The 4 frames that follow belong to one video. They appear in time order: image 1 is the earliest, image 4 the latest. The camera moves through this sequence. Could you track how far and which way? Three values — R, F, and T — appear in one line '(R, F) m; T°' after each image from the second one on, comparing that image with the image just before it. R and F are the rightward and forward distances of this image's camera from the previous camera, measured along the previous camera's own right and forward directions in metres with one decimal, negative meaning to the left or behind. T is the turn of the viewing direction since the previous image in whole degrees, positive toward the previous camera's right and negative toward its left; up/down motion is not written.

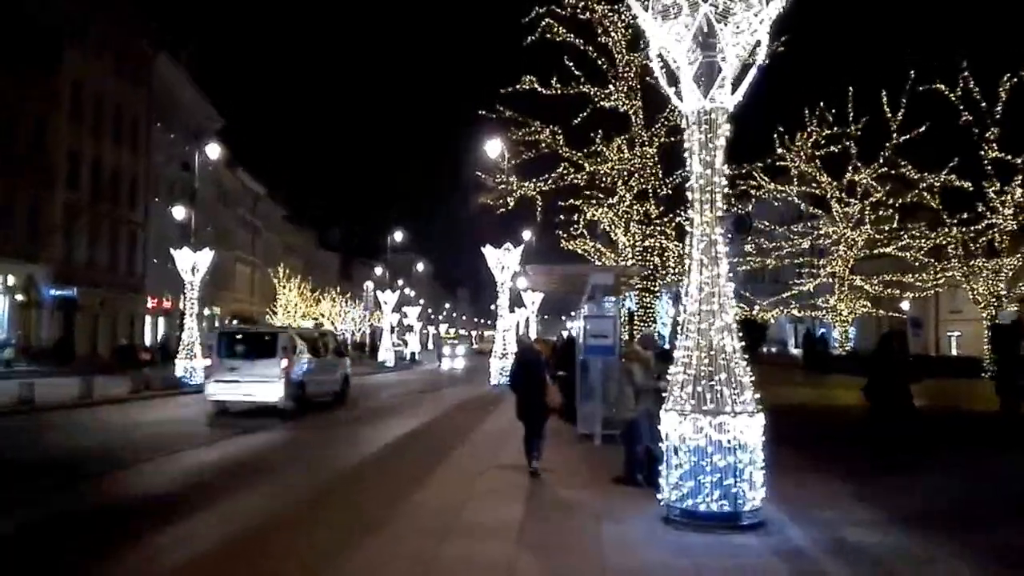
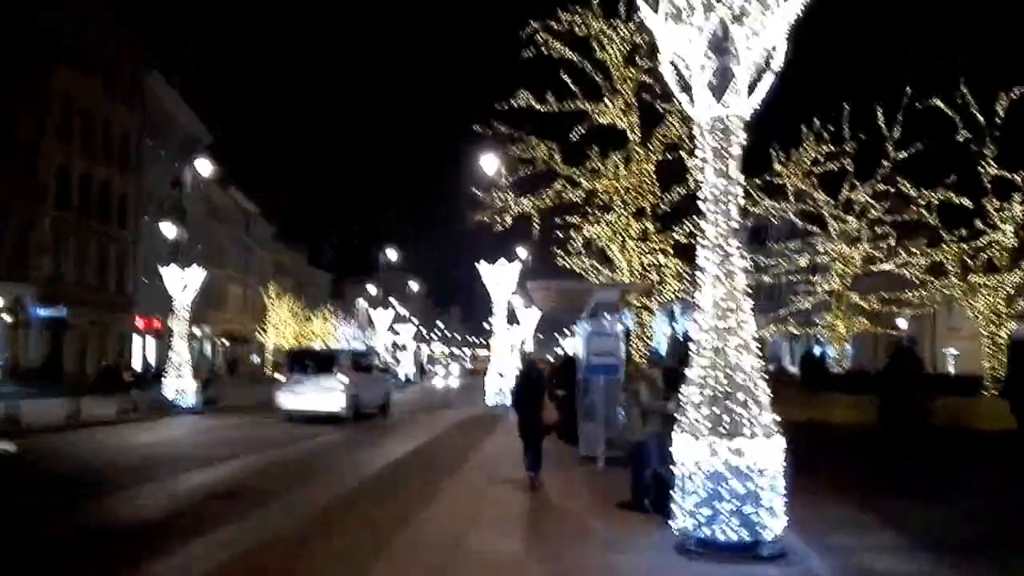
(-0.1, +0.5) m; 0°
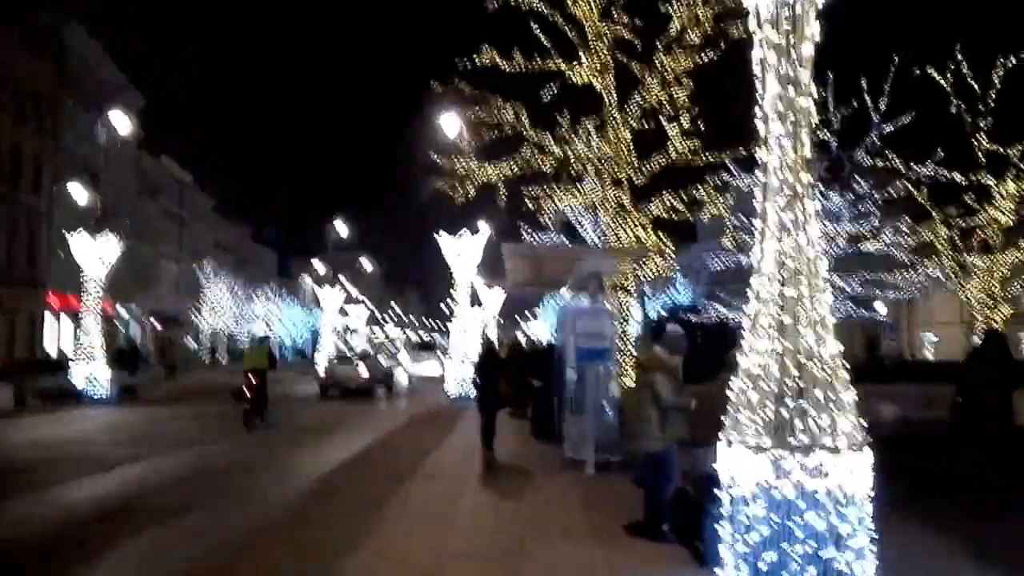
(-0.1, +2.9) m; +2°
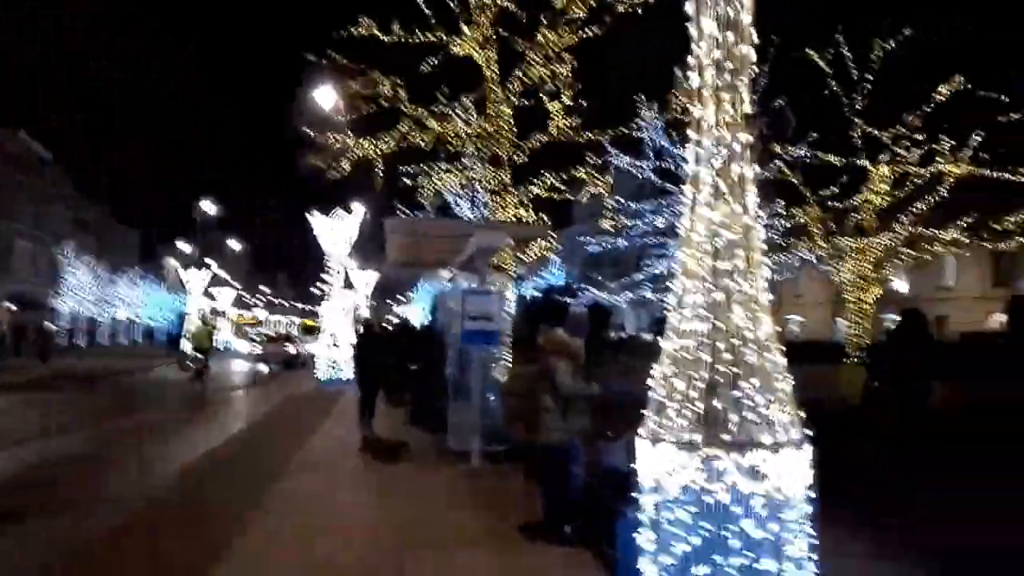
(-0.1, +1.0) m; +6°
